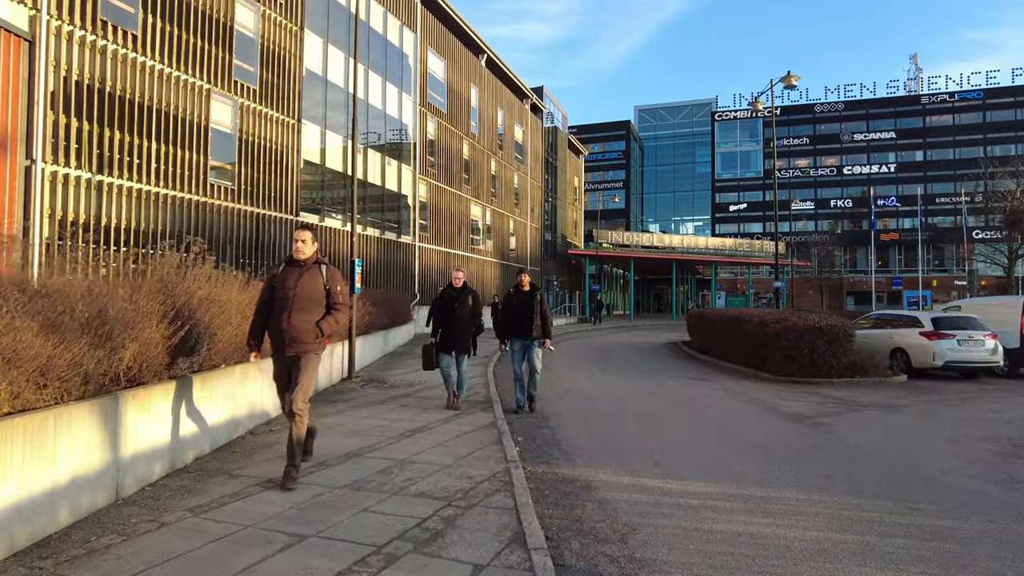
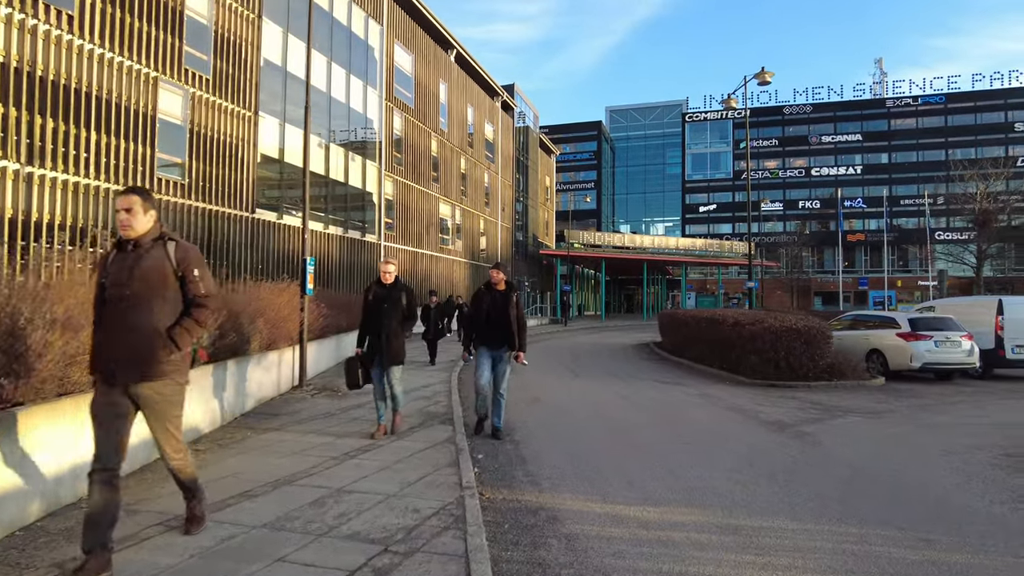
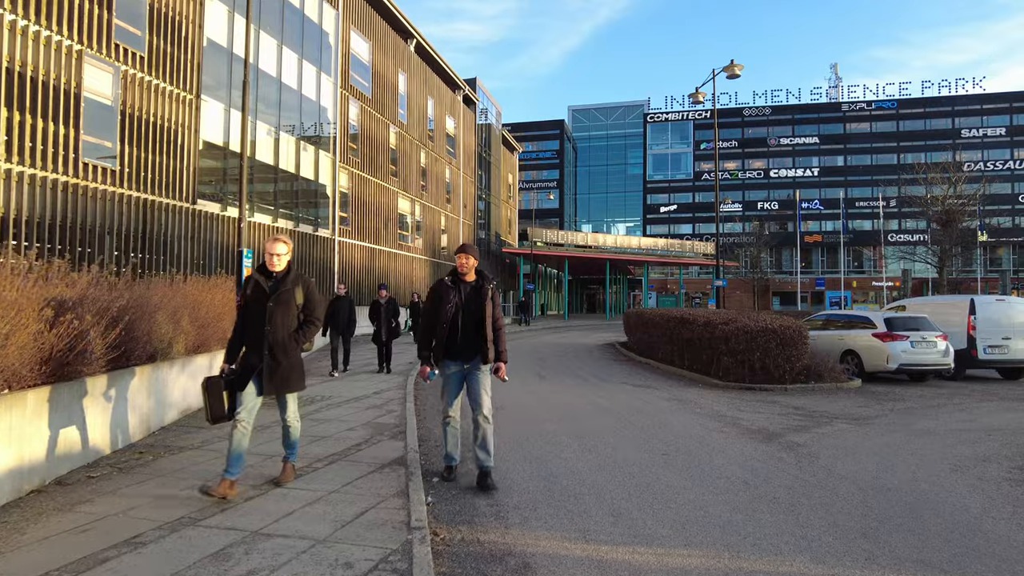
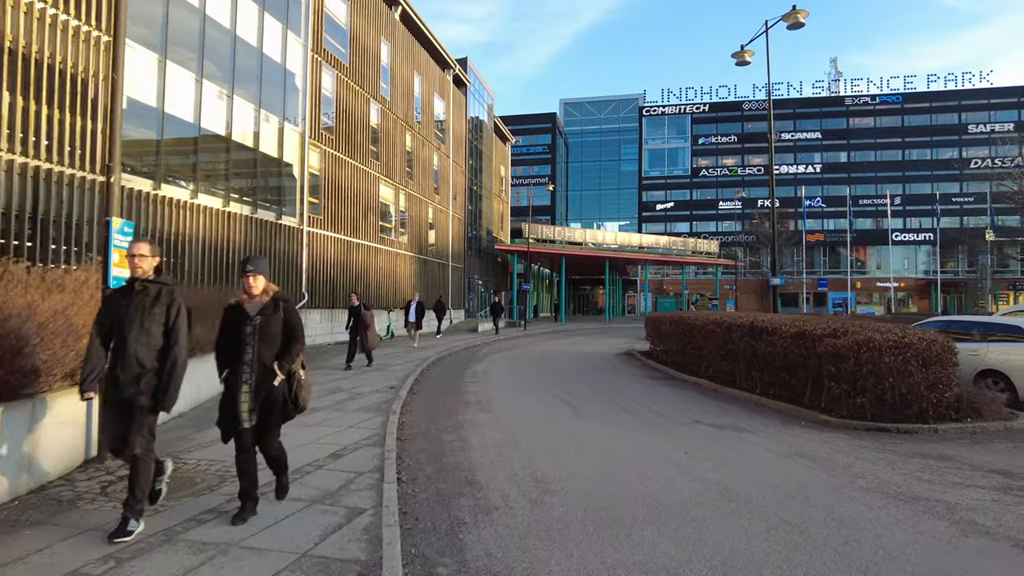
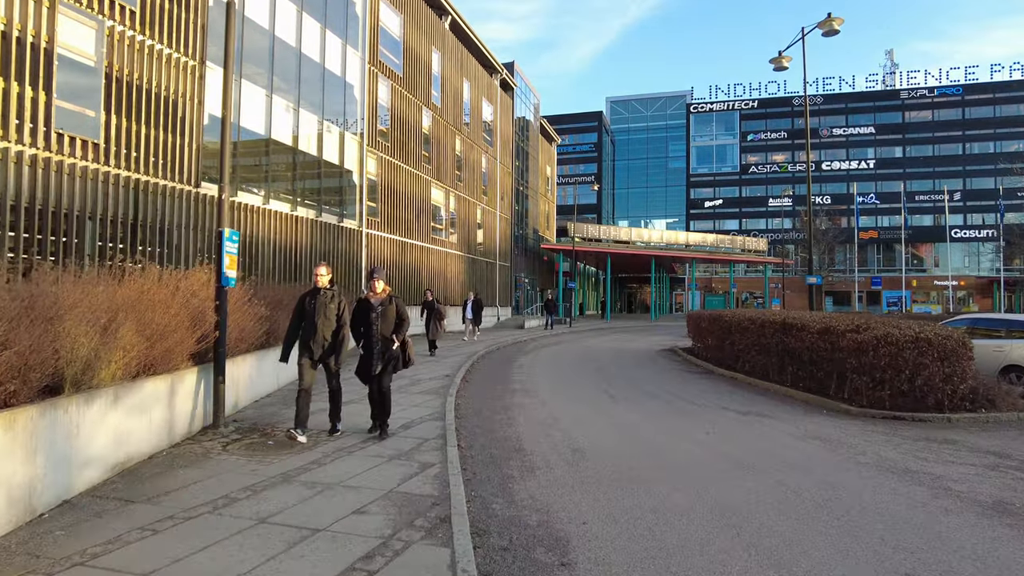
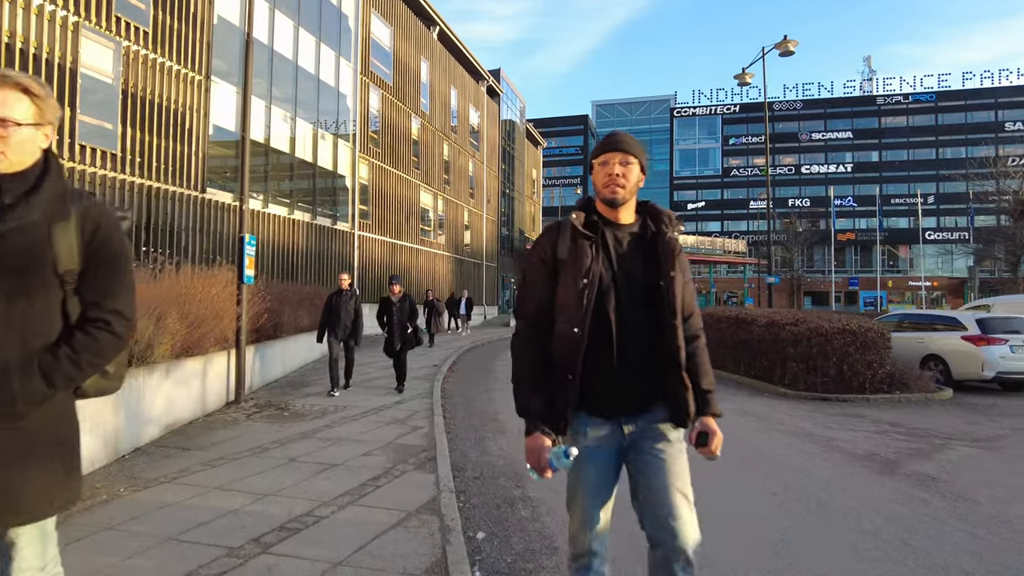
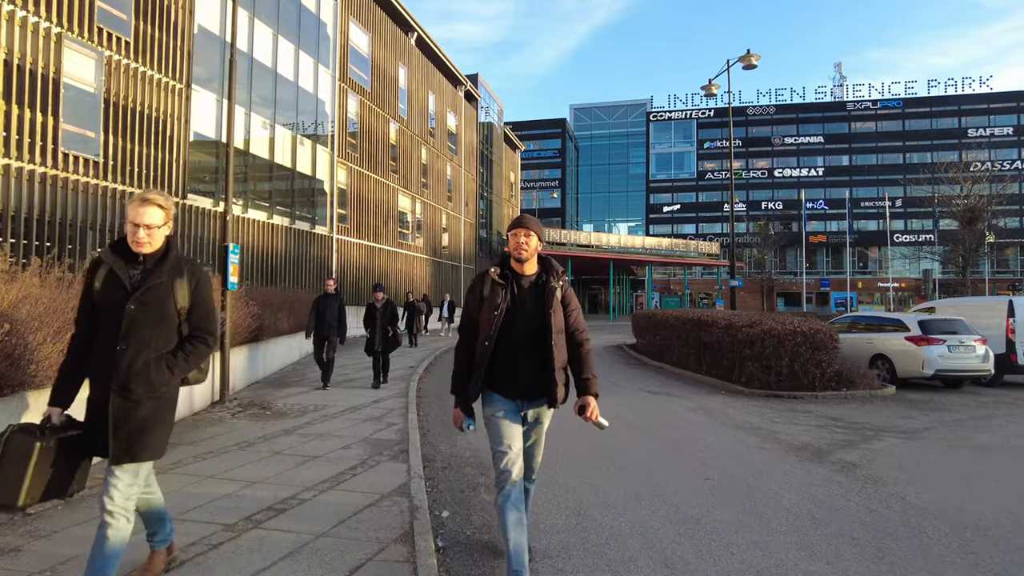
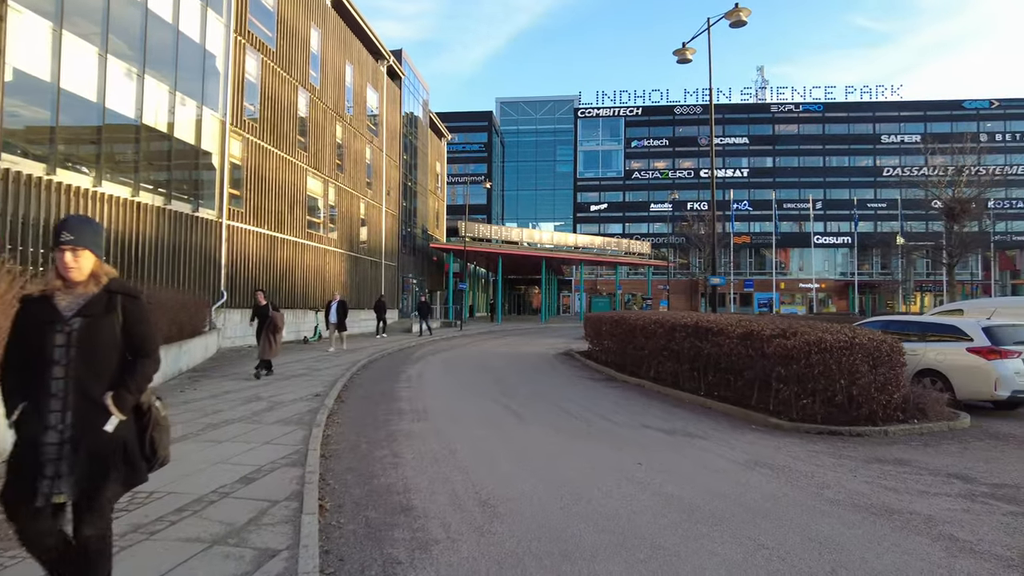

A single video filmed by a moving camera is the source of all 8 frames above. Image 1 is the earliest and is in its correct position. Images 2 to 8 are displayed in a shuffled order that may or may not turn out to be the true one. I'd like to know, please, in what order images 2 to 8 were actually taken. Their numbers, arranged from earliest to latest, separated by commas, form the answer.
2, 3, 7, 6, 5, 4, 8
